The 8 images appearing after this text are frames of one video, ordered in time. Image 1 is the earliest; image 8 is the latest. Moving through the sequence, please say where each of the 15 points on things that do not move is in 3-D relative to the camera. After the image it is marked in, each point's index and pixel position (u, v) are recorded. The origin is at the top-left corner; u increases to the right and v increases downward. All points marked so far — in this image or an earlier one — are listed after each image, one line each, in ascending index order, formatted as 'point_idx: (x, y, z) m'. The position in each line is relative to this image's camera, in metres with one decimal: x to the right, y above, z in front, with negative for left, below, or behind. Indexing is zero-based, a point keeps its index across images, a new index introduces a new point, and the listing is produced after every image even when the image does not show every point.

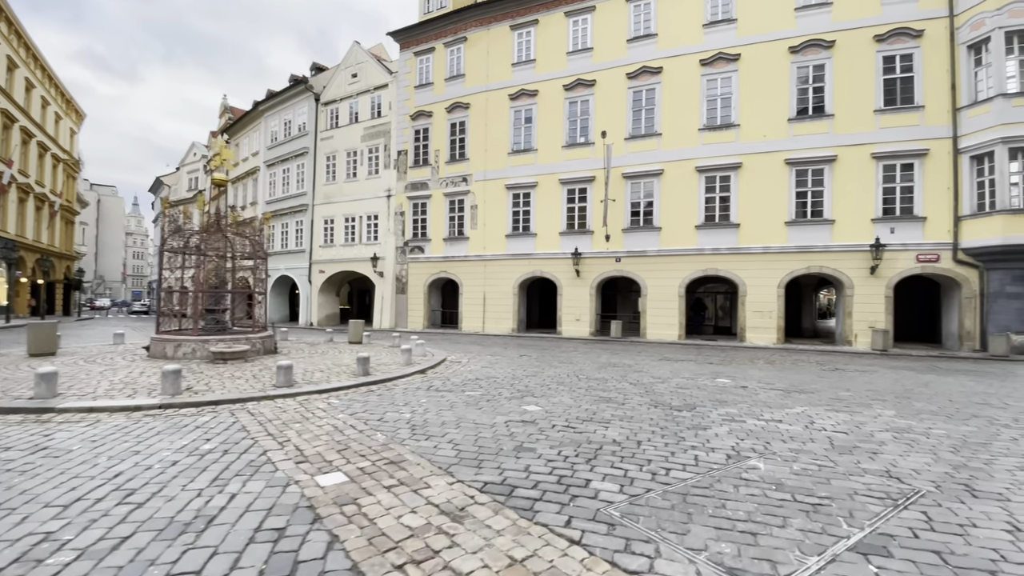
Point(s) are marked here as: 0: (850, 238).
0: (+13.9, +2.0, +19.5) m
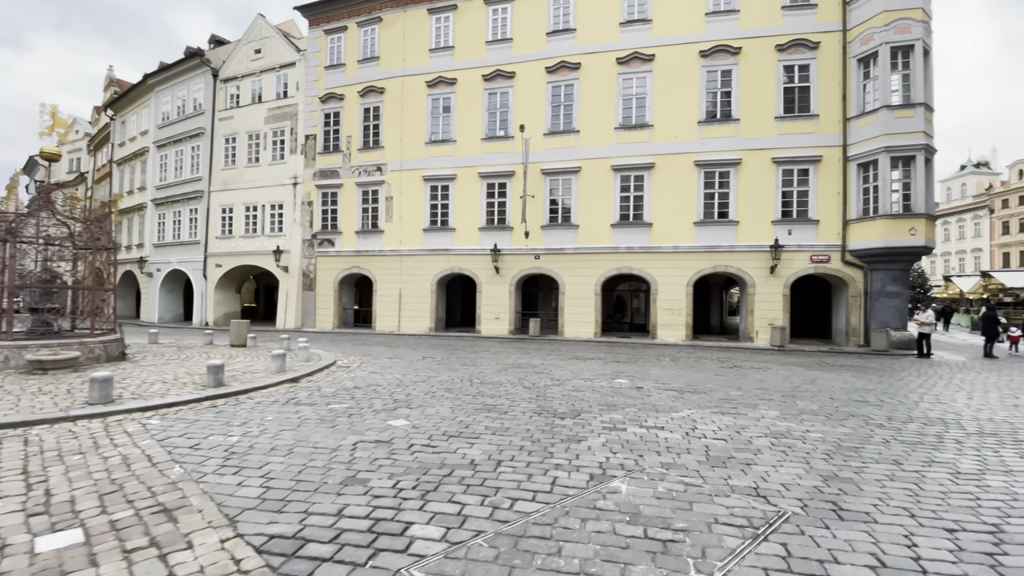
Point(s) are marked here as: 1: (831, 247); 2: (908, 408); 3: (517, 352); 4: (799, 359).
0: (+10.3, +2.0, +20.2) m
1: (+13.0, +1.6, +19.4) m
2: (+6.6, -2.0, +7.8) m
3: (+0.2, -2.3, +16.6) m
4: (+9.2, -2.2, +15.0) m
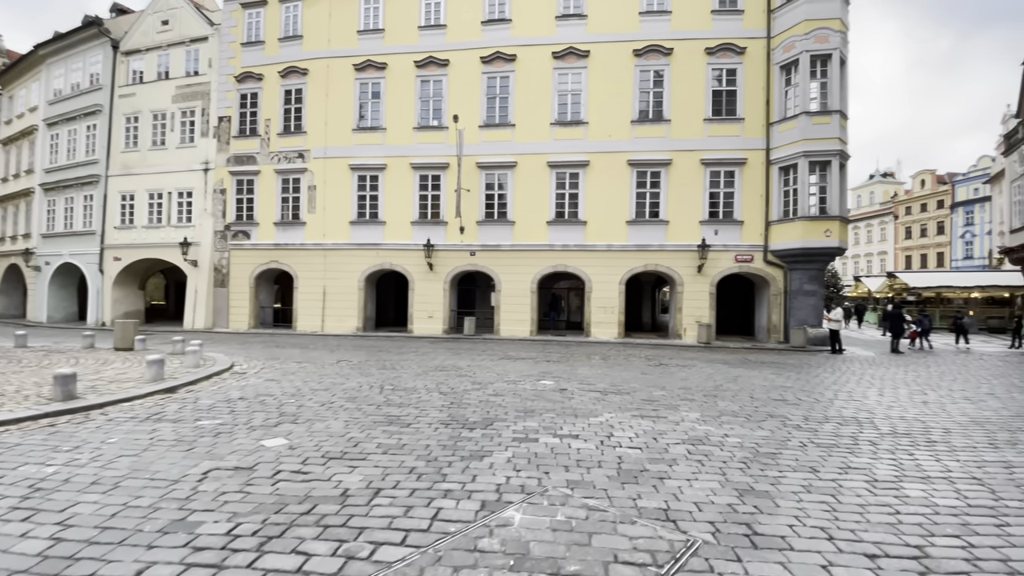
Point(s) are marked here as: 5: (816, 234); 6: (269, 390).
0: (+7.4, +2.1, +20.5) m
1: (+10.2, +1.7, +20.0) m
2: (+5.1, -2.0, +7.8) m
3: (-2.2, -2.2, +15.8) m
4: (+6.9, -2.1, +15.3) m
5: (+11.9, +2.1, +18.6) m
6: (-4.5, -1.9, +8.8) m
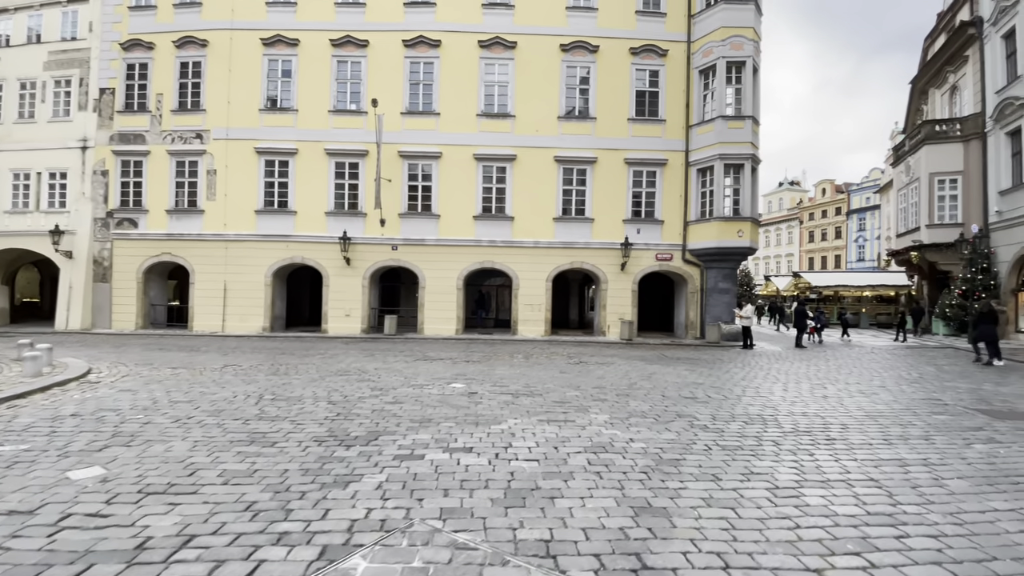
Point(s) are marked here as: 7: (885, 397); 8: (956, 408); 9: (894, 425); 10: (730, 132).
0: (+4.1, +2.2, +20.5) m
1: (+7.0, +1.8, +20.4) m
2: (+3.6, -1.9, +7.7) m
3: (-4.8, -2.0, +14.6) m
4: (+4.3, -2.0, +15.3) m
5: (+8.8, +2.2, +19.3) m
6: (-6.1, -1.8, +7.4) m
7: (+6.7, -2.0, +8.5) m
8: (+7.2, -1.9, +7.6) m
9: (+5.3, -1.9, +6.5) m
10: (+8.9, +6.4, +19.4) m
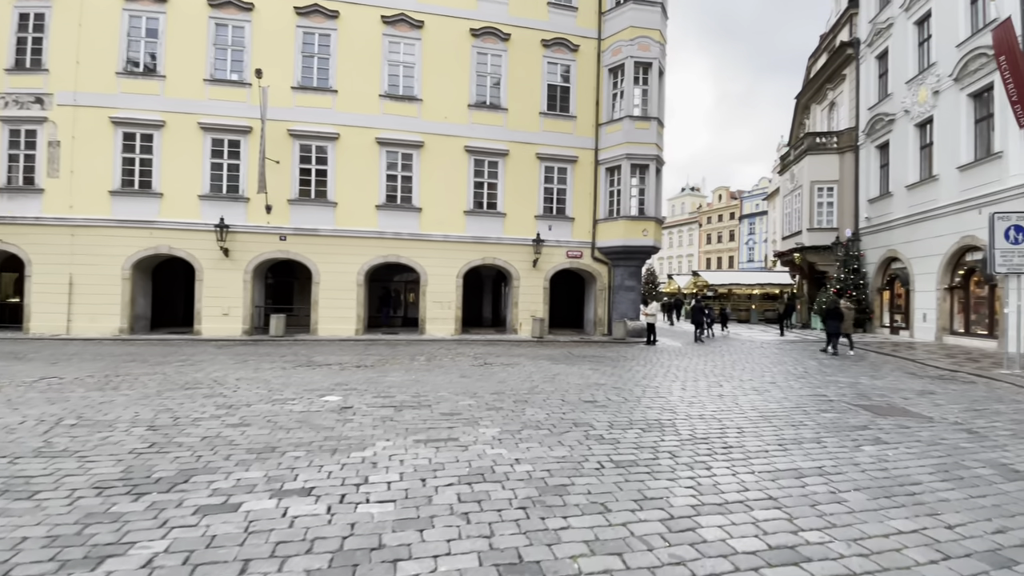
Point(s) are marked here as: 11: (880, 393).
0: (+0.2, +2.4, +19.9) m
1: (+3.1, +1.9, +20.3) m
2: (+1.8, -1.9, +7.2) m
3: (-7.6, -1.9, +12.6) m
4: (+1.2, -2.0, +14.8) m
5: (+5.1, +2.3, +19.5) m
6: (-7.7, -1.7, +5.3) m
7: (+4.8, -1.9, +8.5) m
8: (+5.4, -1.9, +7.8) m
9: (+3.7, -1.9, +6.4) m
10: (+5.1, +6.5, +19.6) m
11: (+6.8, -1.9, +8.7) m
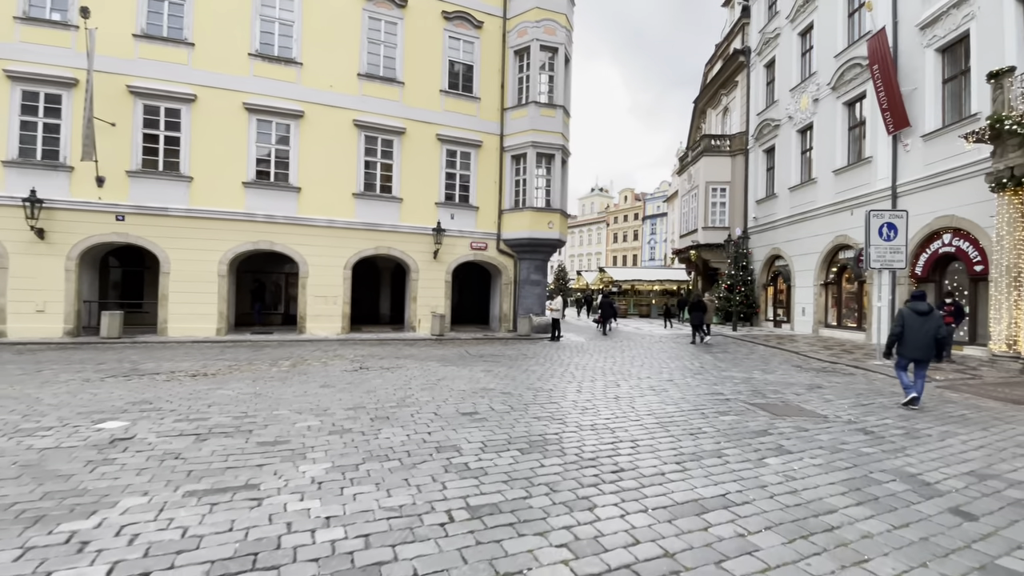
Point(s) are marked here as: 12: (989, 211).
0: (-3.8, +2.6, +18.3) m
1: (-1.0, +2.2, +19.1) m
2: (0.0, -1.7, +6.0) m
3: (-10.2, -1.7, +9.7) m
4: (-1.9, -1.7, +13.4) m
5: (+1.1, +2.5, +18.7) m
6: (-9.0, -1.5, +2.4) m
7: (+2.7, -1.8, +7.8) m
8: (+3.4, -1.8, +7.2) m
9: (+2.0, -1.7, +5.5) m
10: (+1.1, +6.7, +18.7) m
11: (+4.6, -1.8, +8.4) m
12: (+12.3, +2.0, +12.1) m
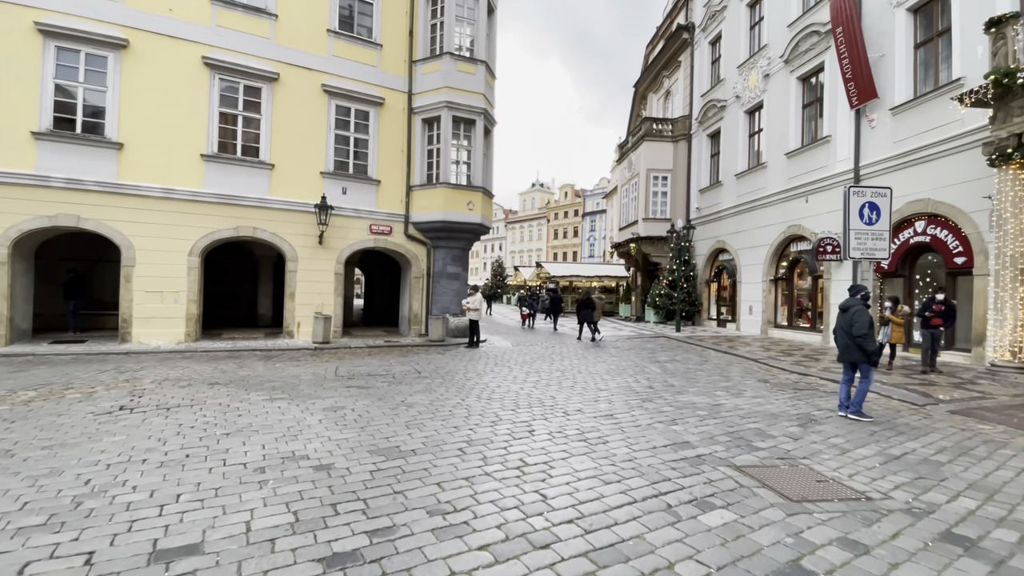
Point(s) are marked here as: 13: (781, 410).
0: (-6.6, +2.8, +14.4) m
1: (-4.0, +2.3, +15.6) m
2: (-1.4, -1.6, +2.8) m
3: (-11.9, -1.5, +5.2) m
4: (-4.1, -1.6, +9.9) m
5: (-1.8, +2.7, +15.4) m
6: (-9.8, -1.4, -1.9) m
7: (+1.1, -1.7, +4.9) m
8: (+1.9, -1.7, +4.4) m
9: (+0.7, -1.6, +2.5) m
10: (-1.7, +6.9, +15.5) m
11: (+2.9, -1.7, +5.6) m
12: (+10.1, +2.1, +10.2) m
13: (+3.8, -1.7, +6.8) m
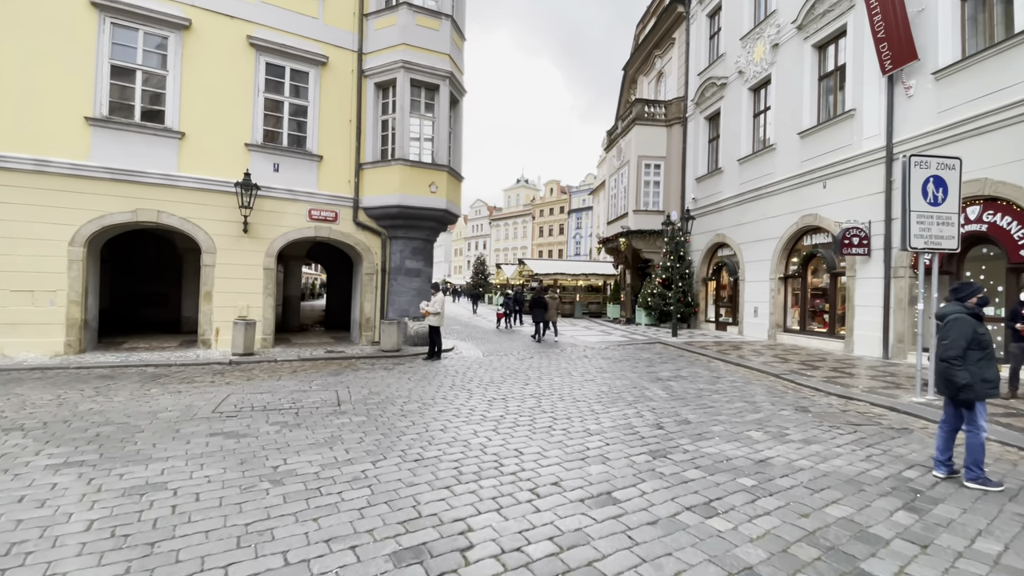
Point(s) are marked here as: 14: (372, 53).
0: (-7.3, +2.9, +11.9) m
1: (-4.8, +2.4, +13.2) m
2: (-1.8, -1.6, +0.4) m
3: (-12.4, -1.5, +2.5) m
4: (-4.8, -1.6, +7.5) m
5: (-2.5, +2.8, +13.0) m
6: (-10.1, -1.4, -4.5) m
7: (+0.6, -1.7, +2.6) m
8: (+1.4, -1.7, +2.1) m
9: (+0.3, -1.6, +0.2) m
10: (-2.5, +6.9, +13.1) m
11: (+2.4, -1.7, +3.4) m
12: (+9.5, +2.1, +8.2) m
13: (+3.3, -1.7, +4.6) m
14: (-3.8, +6.5, +13.4) m
